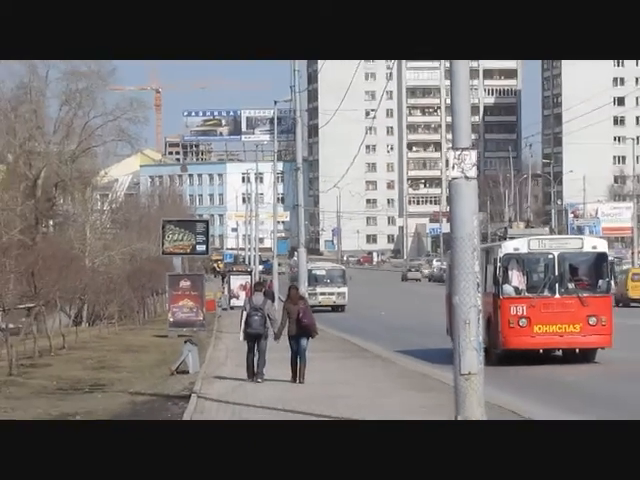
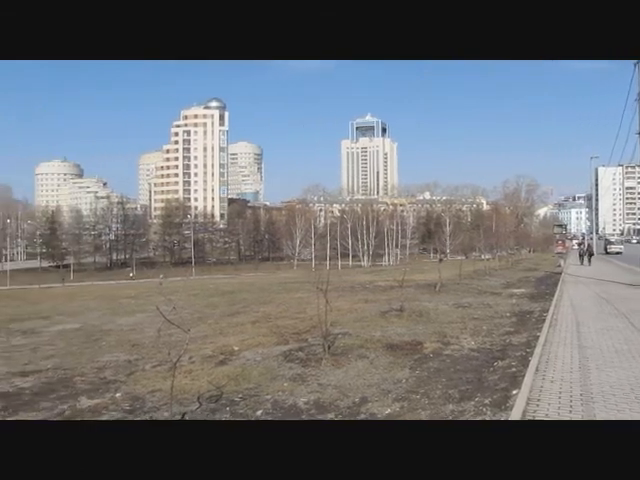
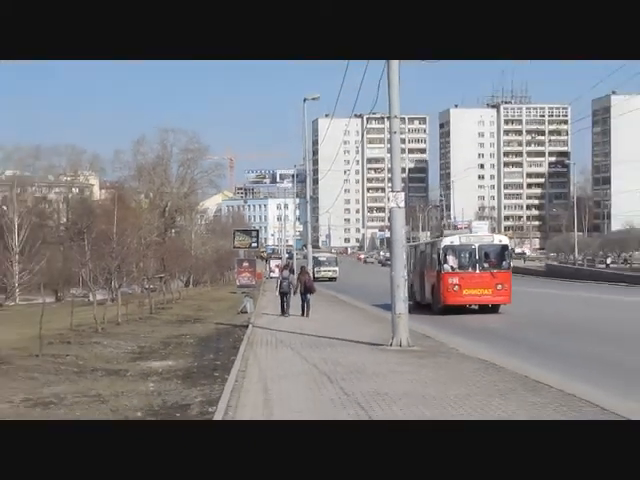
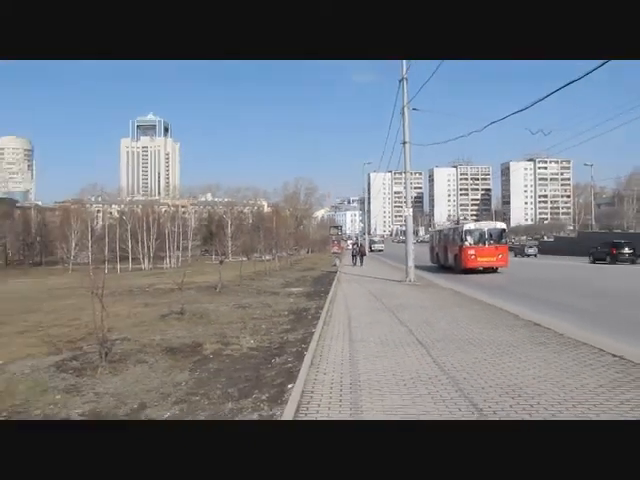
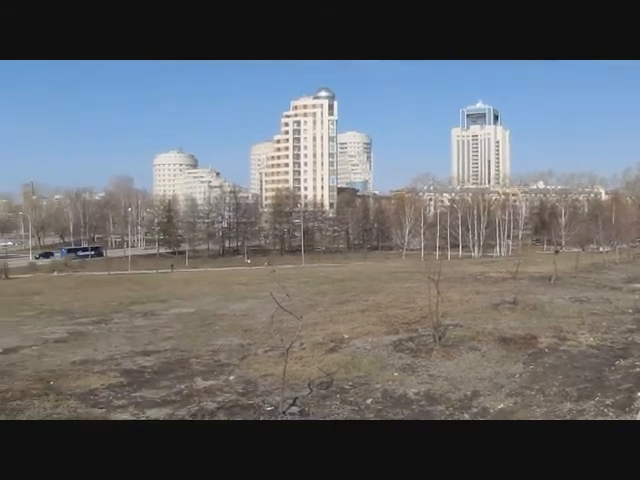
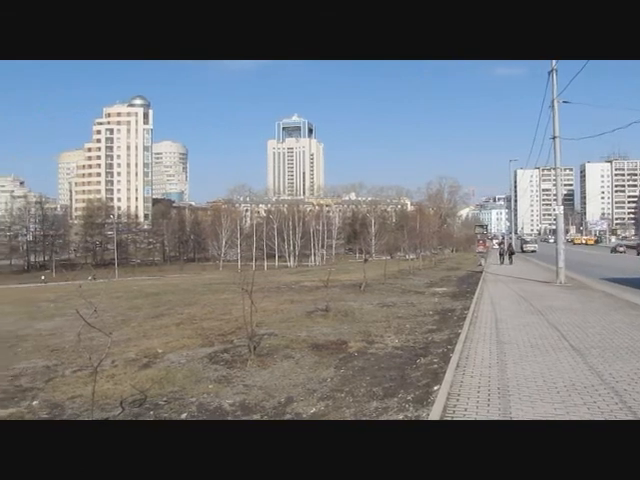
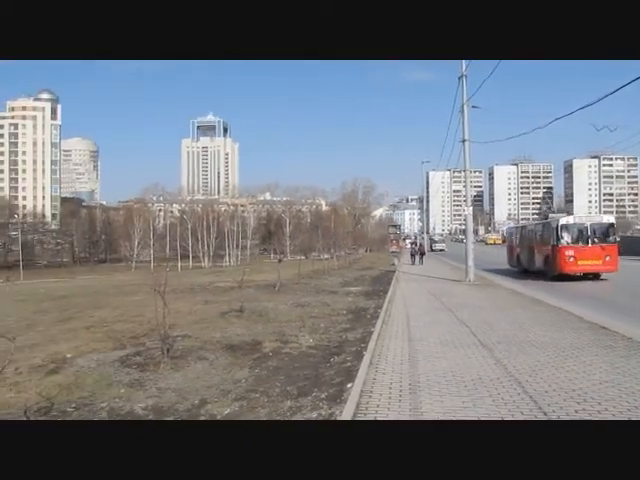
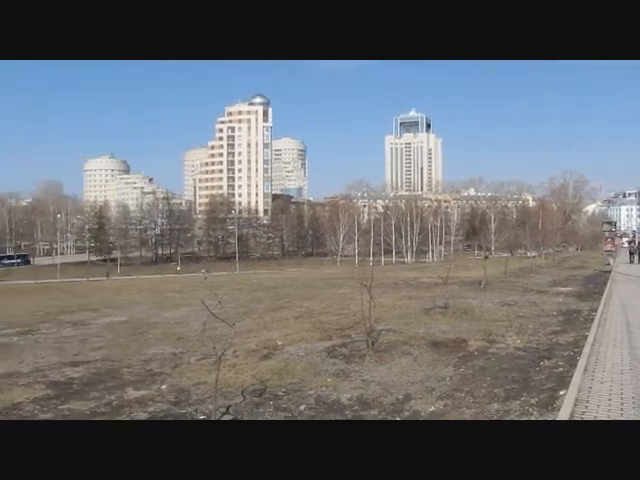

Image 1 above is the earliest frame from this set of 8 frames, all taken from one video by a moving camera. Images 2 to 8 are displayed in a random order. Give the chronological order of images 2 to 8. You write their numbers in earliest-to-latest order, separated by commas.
3, 4, 7, 6, 2, 8, 5
